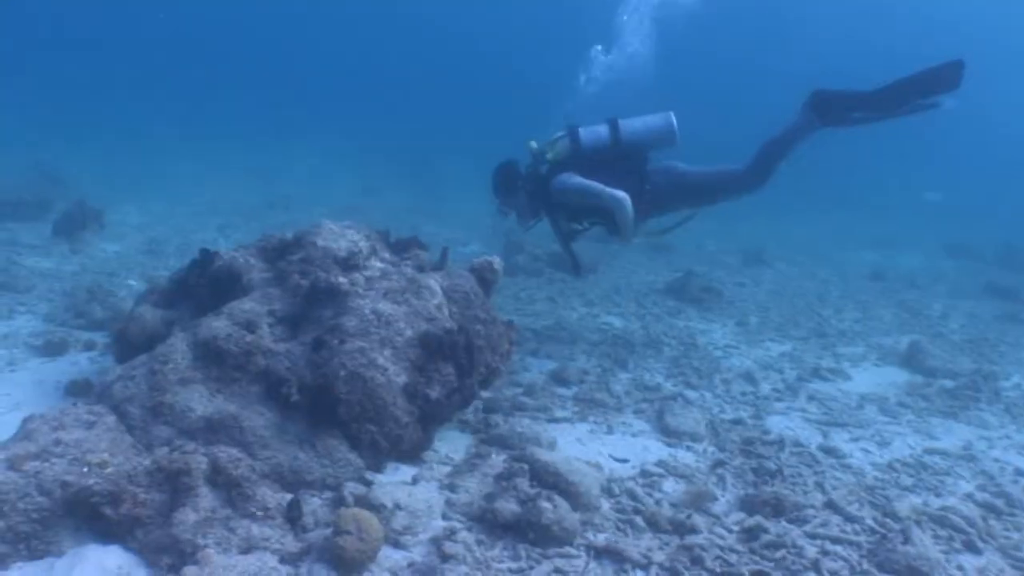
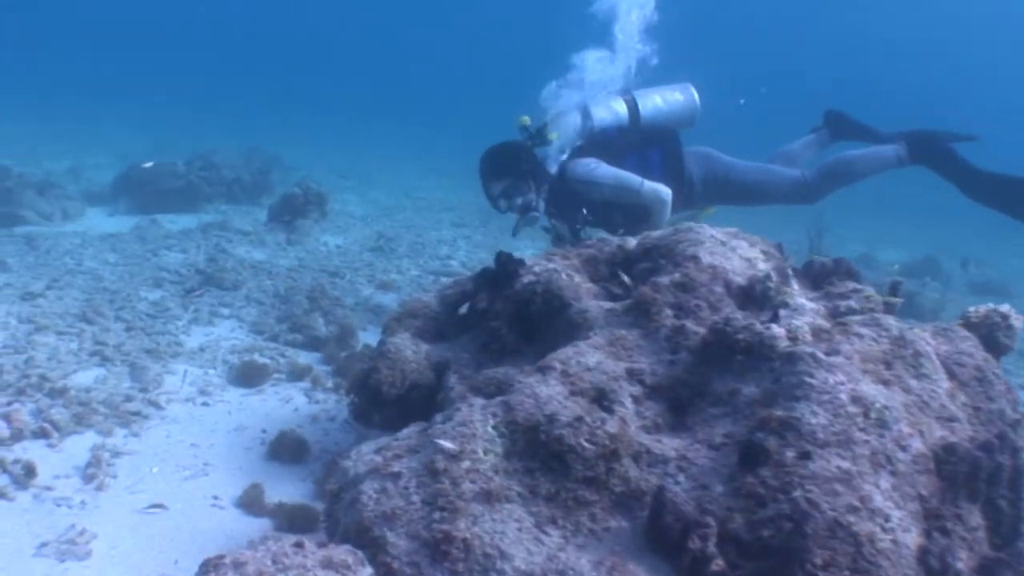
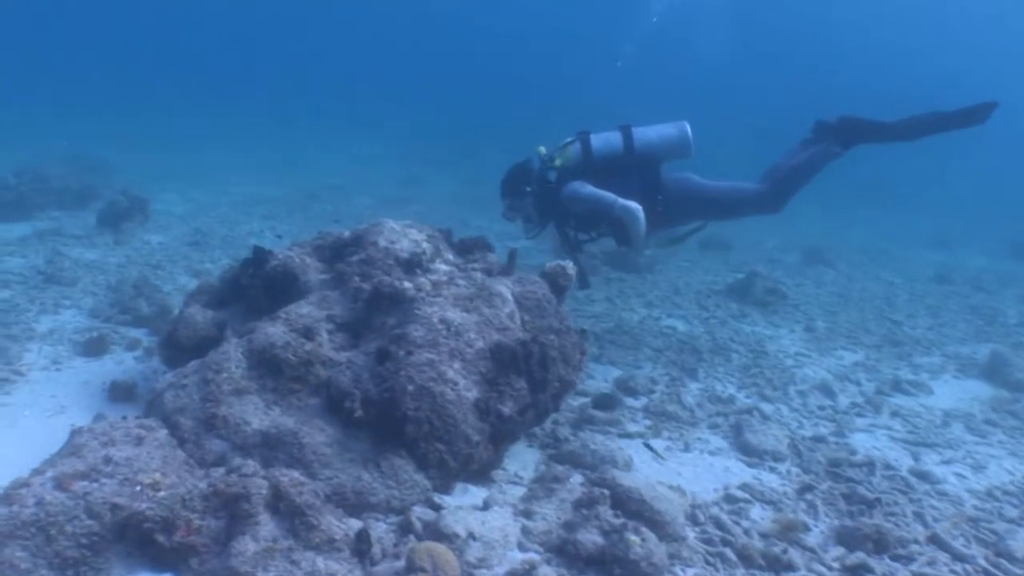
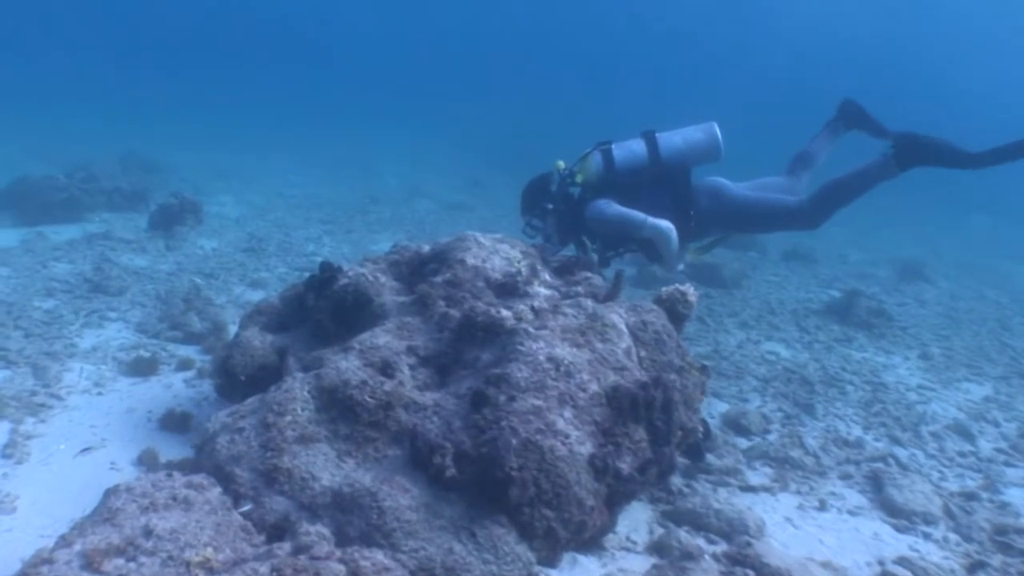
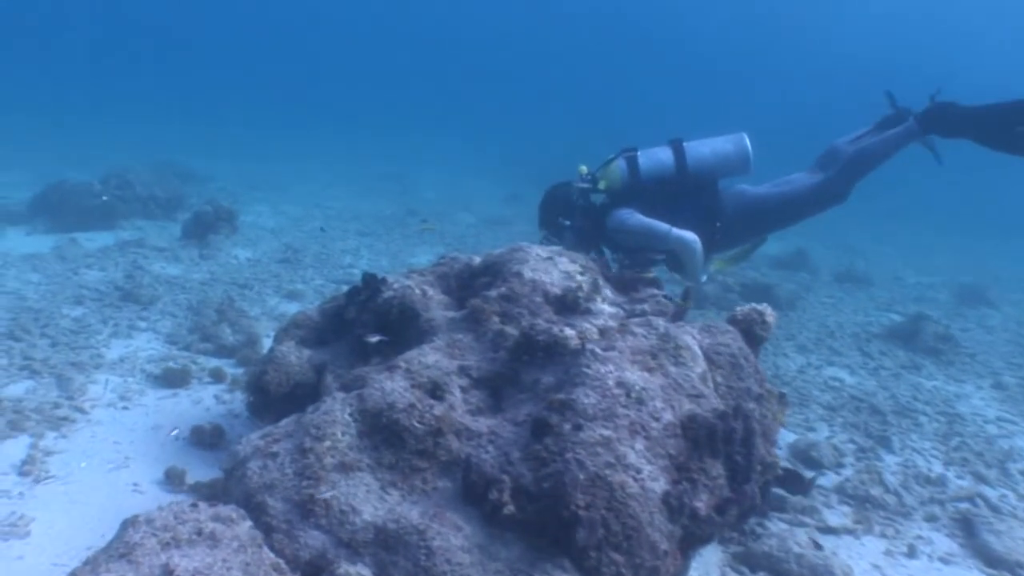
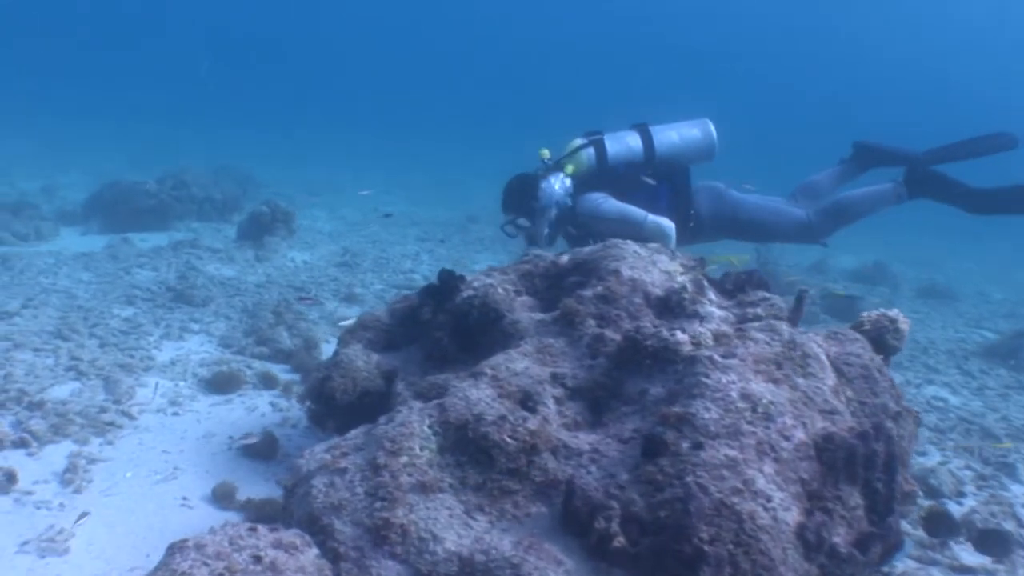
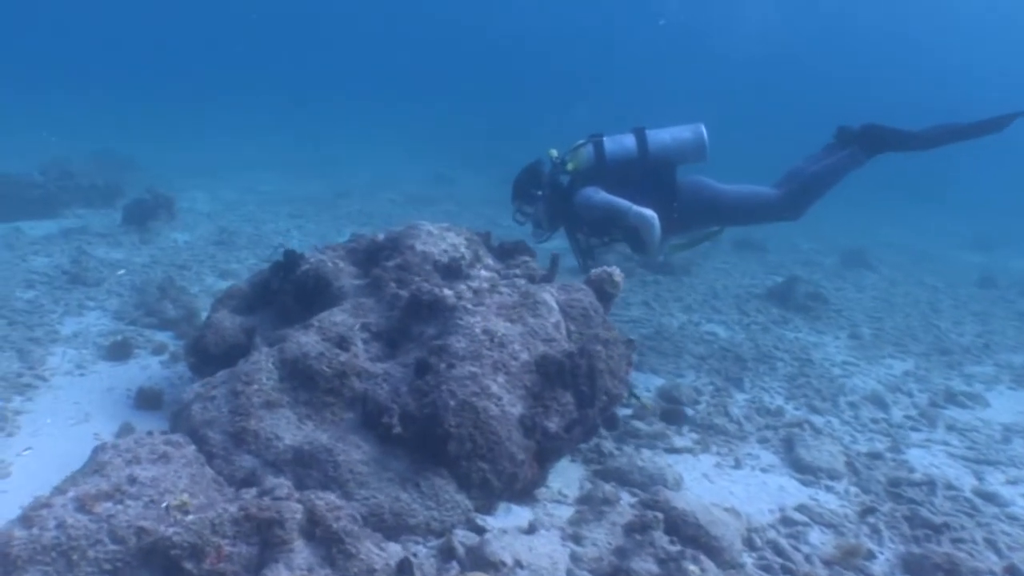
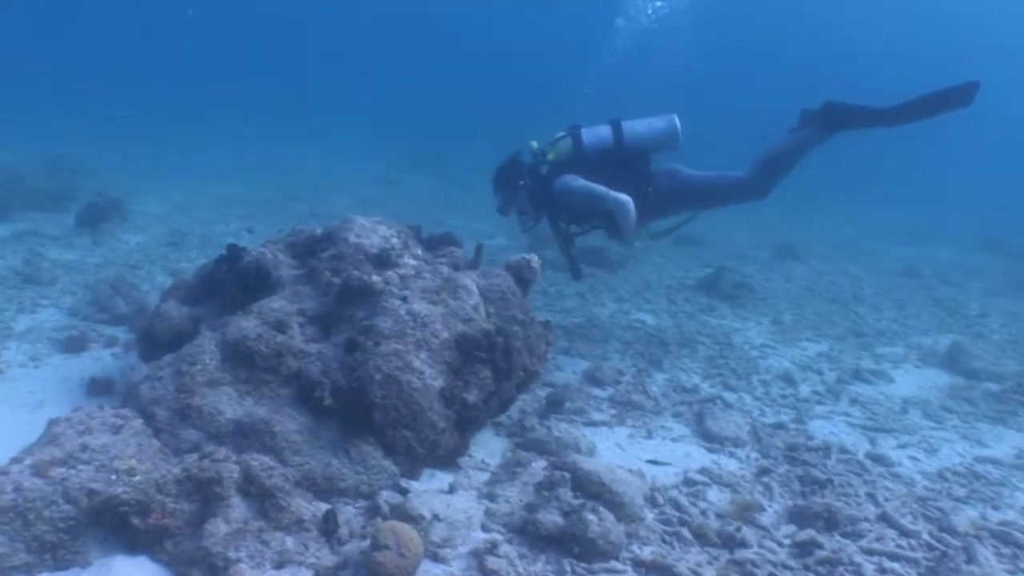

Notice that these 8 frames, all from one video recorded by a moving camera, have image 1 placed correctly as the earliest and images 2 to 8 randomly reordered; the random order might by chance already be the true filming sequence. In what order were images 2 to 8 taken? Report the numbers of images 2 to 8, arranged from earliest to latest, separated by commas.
8, 3, 7, 4, 5, 6, 2
